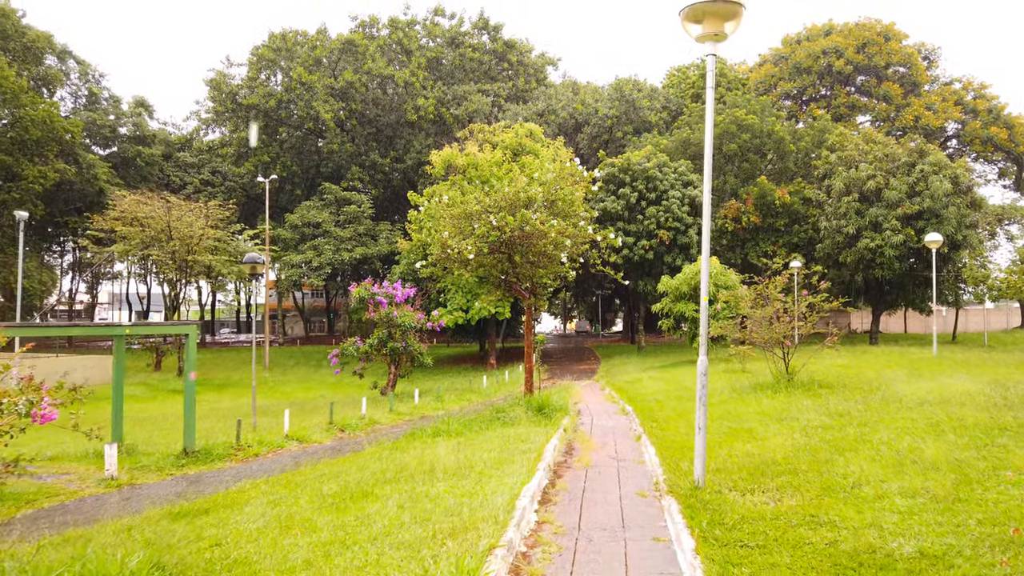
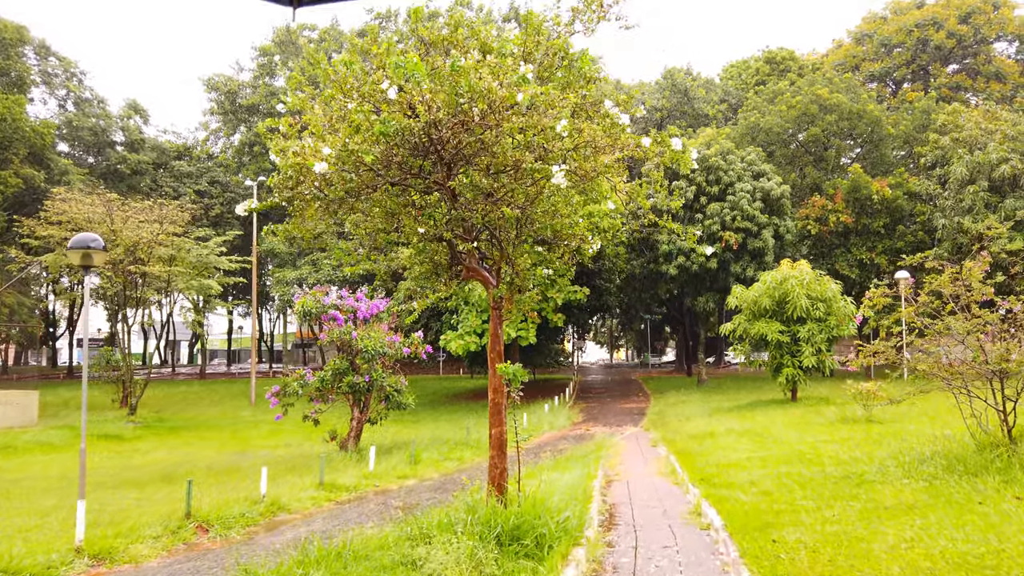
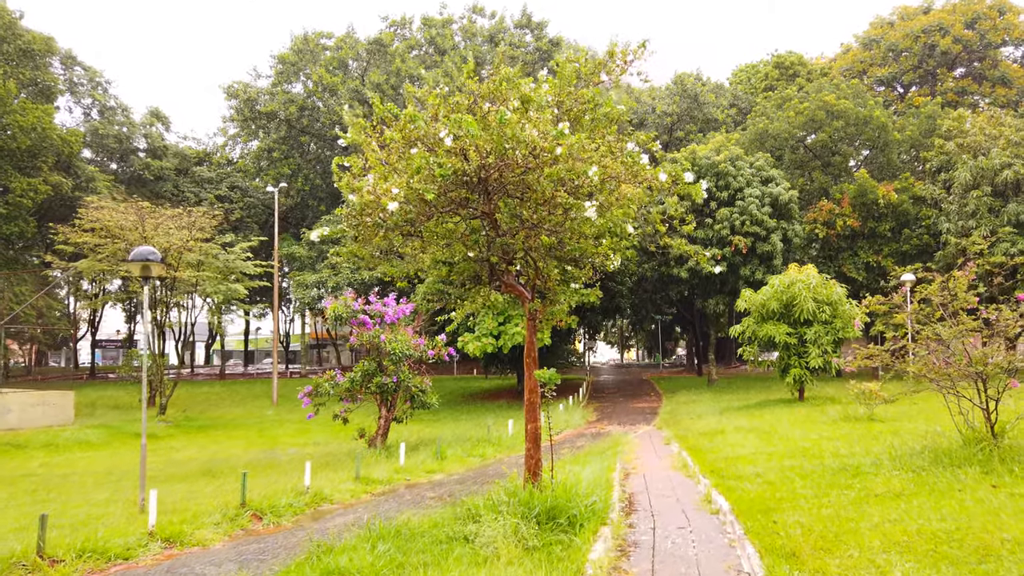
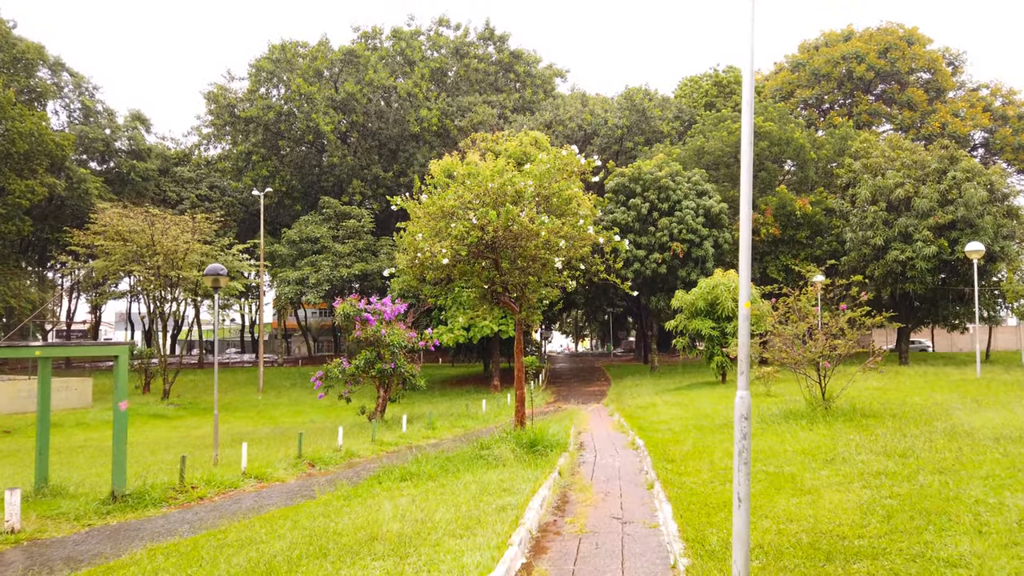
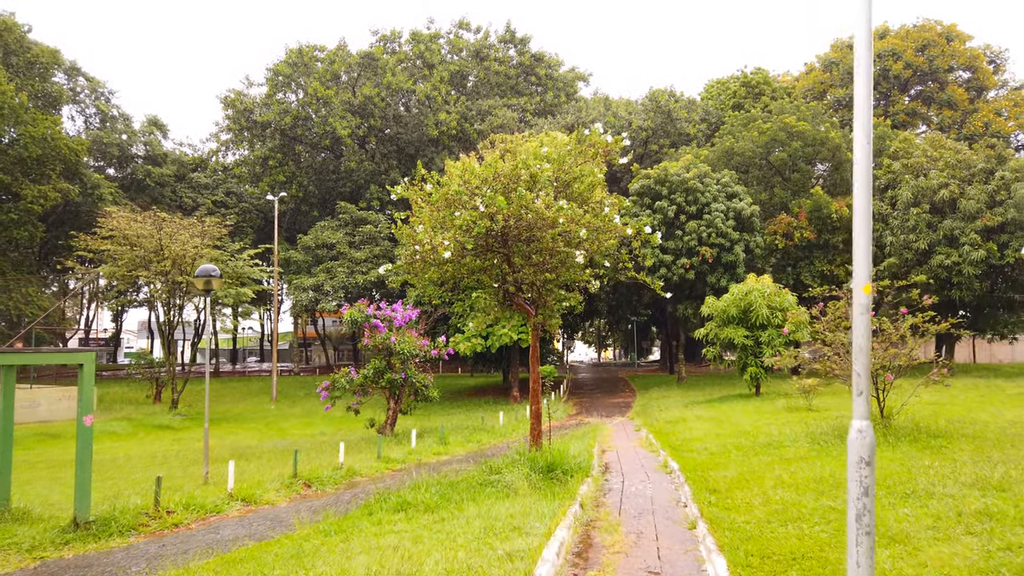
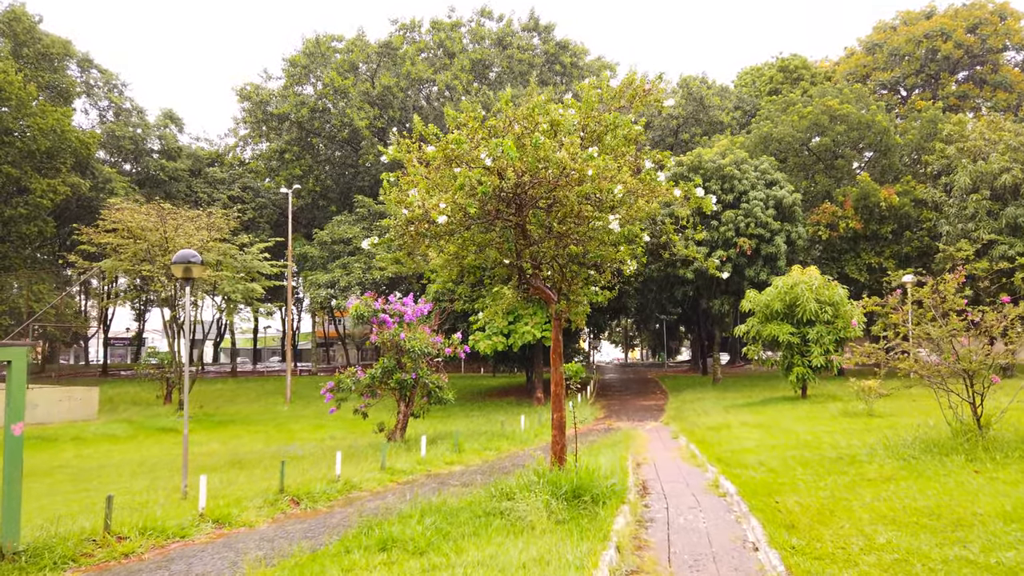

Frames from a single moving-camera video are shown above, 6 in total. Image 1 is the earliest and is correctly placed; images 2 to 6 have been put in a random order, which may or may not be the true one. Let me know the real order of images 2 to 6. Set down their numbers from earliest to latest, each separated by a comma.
4, 5, 6, 3, 2
